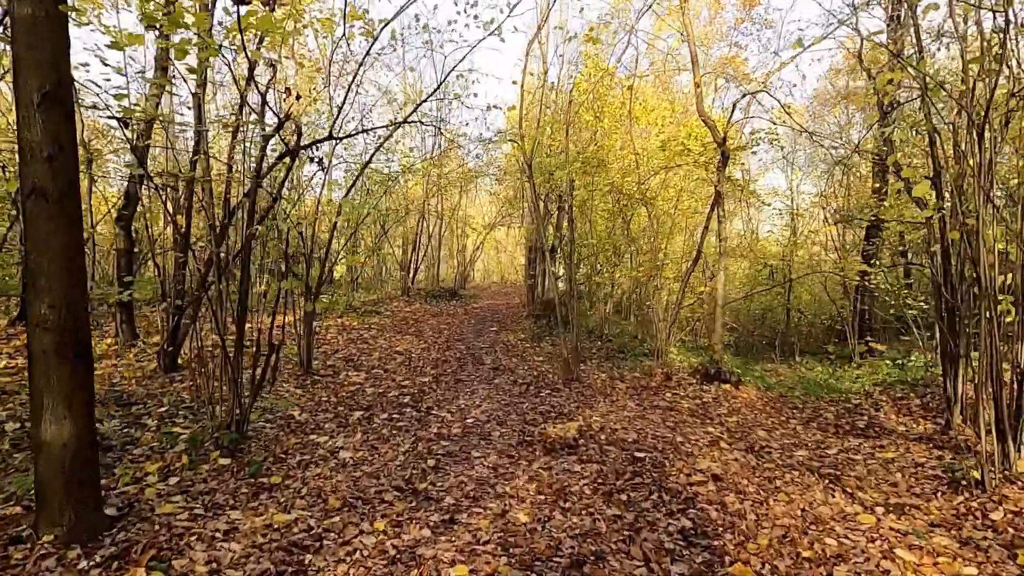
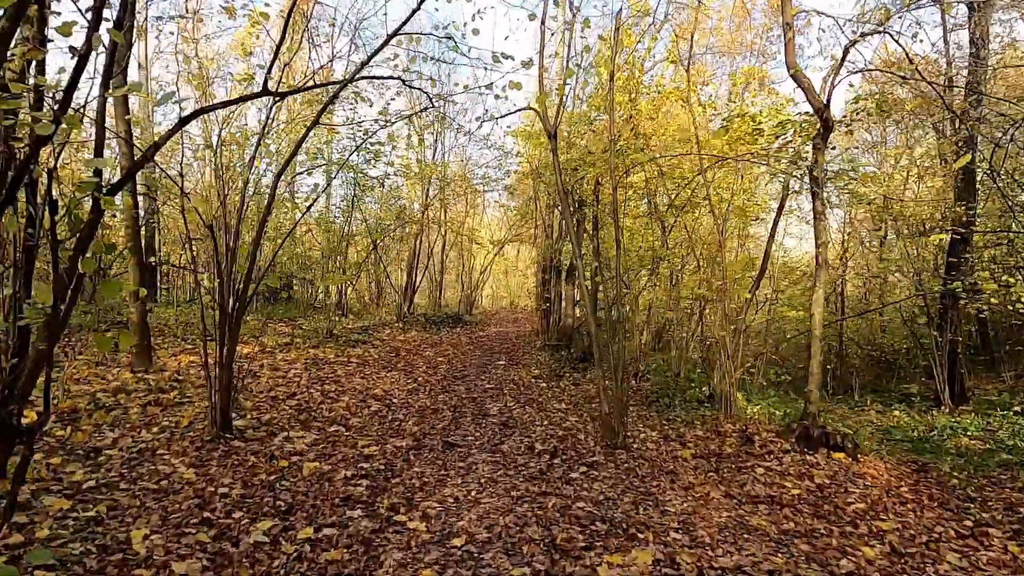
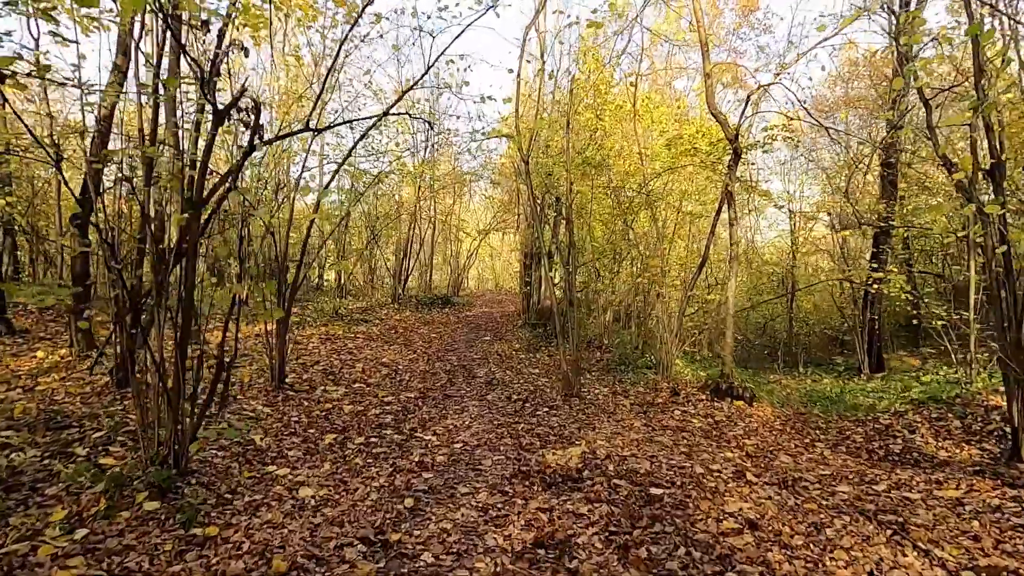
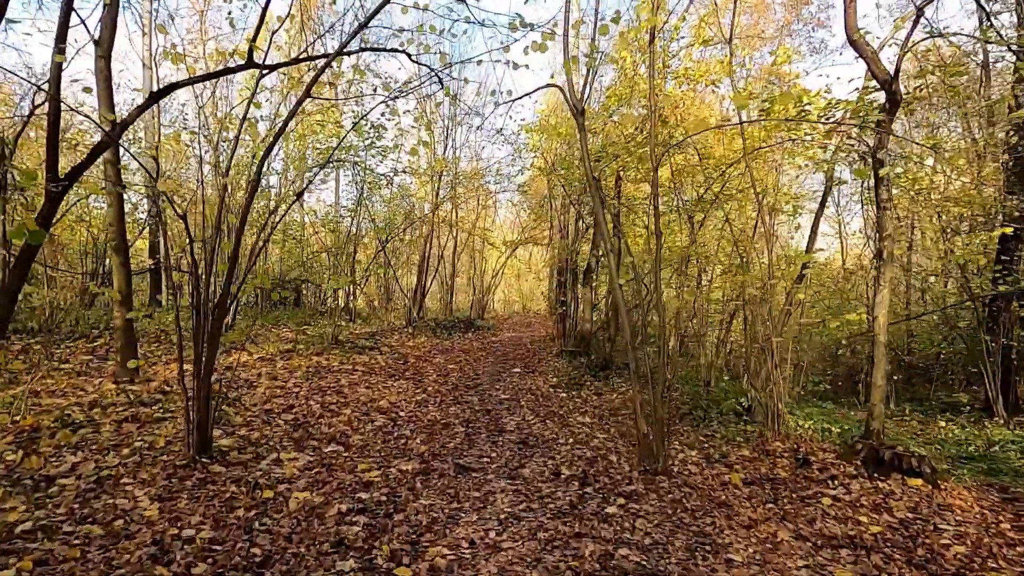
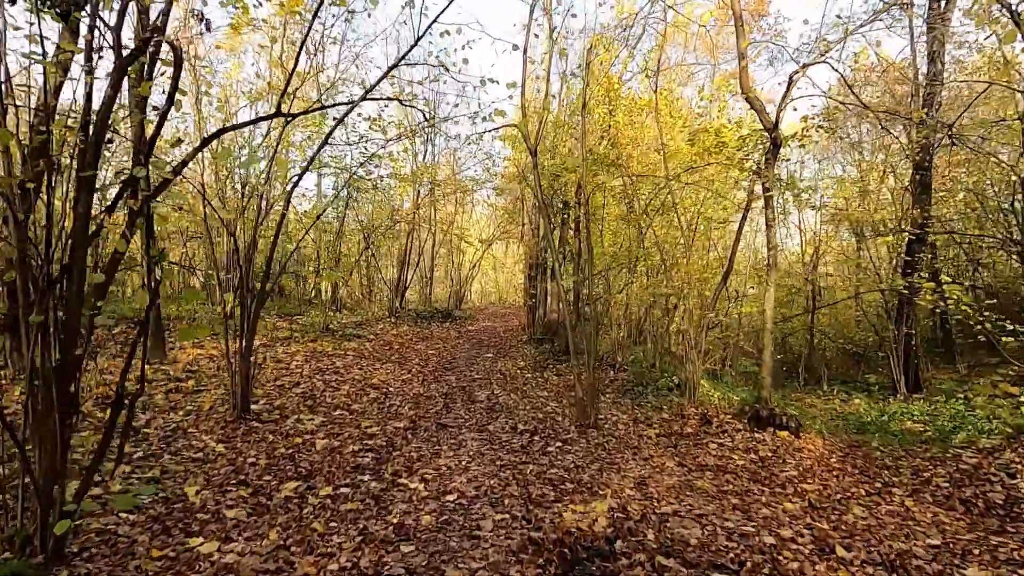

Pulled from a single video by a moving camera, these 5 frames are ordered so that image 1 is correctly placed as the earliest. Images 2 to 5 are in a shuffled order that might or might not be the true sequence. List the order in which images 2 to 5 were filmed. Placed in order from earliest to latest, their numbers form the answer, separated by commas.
3, 5, 2, 4
